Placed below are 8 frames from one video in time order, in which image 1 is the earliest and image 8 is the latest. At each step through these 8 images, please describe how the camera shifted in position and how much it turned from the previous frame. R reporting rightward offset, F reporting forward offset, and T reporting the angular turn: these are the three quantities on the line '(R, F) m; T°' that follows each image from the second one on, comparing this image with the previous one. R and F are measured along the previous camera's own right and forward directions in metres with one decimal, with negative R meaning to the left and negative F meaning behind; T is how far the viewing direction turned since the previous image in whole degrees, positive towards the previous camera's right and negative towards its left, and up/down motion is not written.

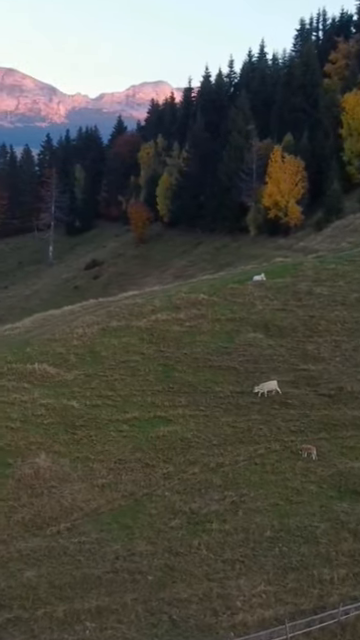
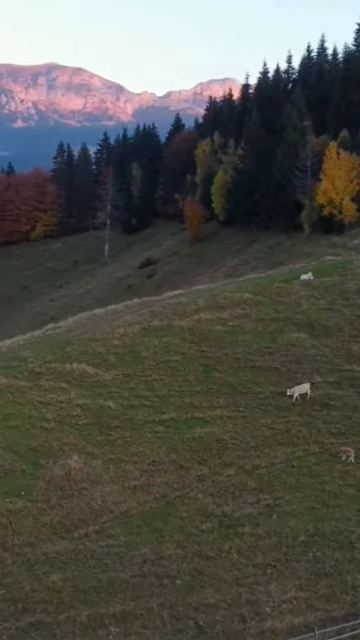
(+0.4, +0.3) m; -3°
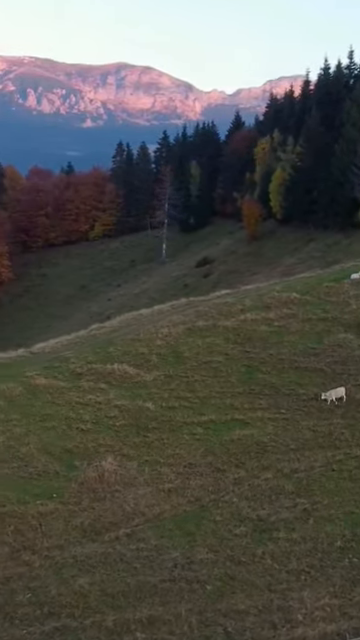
(+0.4, +0.3) m; -3°
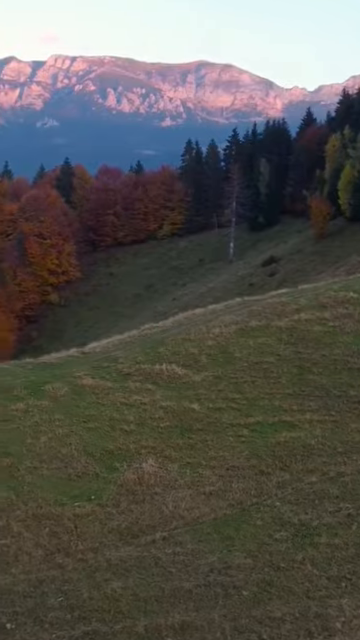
(+0.4, +0.3) m; -3°
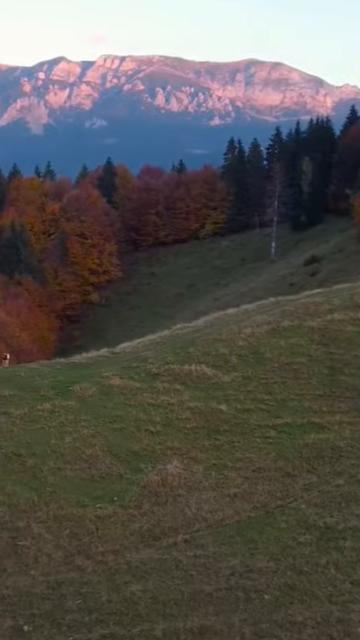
(+0.3, +0.2) m; -2°
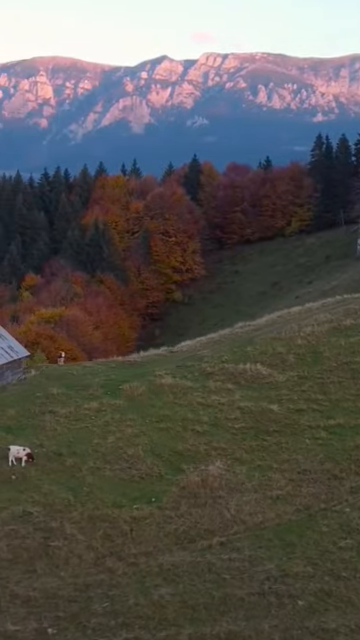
(+0.7, +0.2) m; -4°
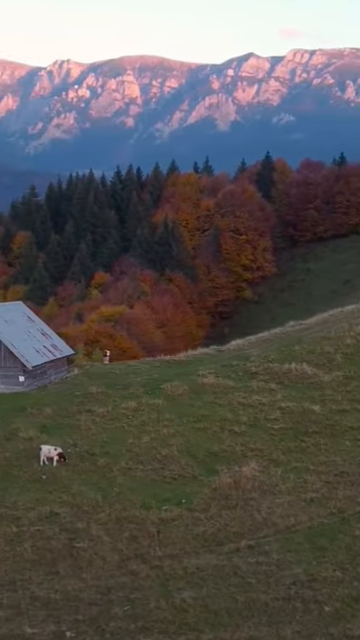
(+0.6, +0.1) m; -3°
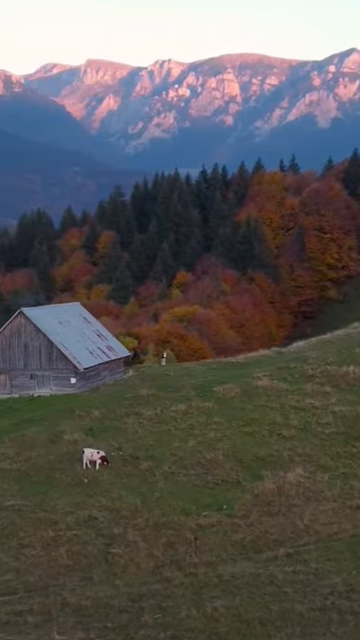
(+0.7, +0.1) m; -4°
